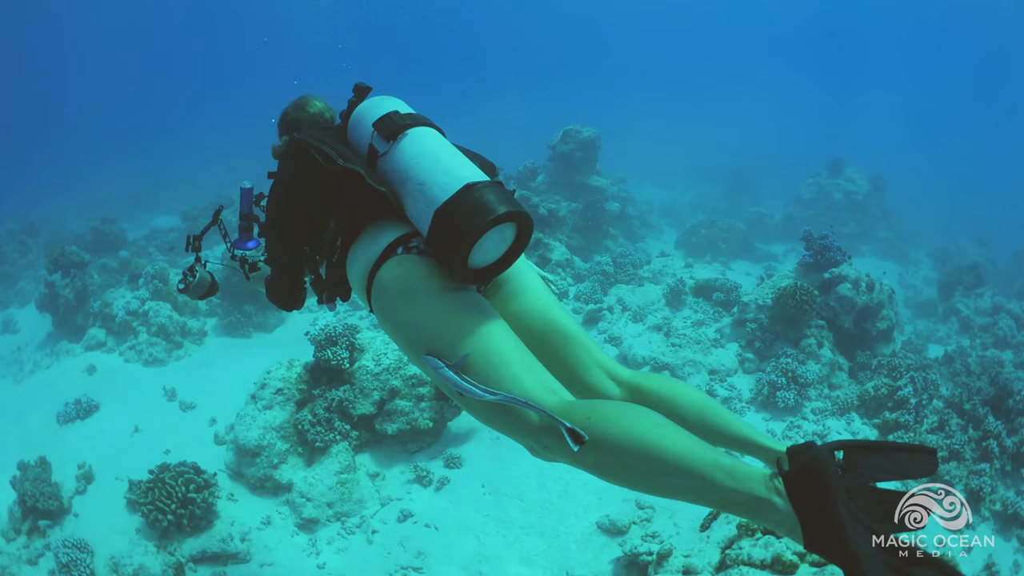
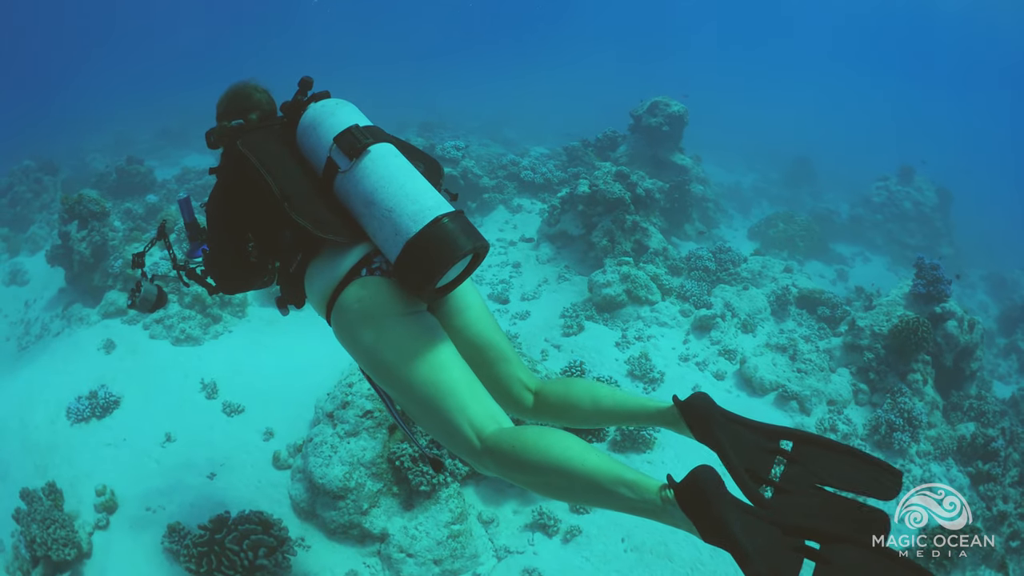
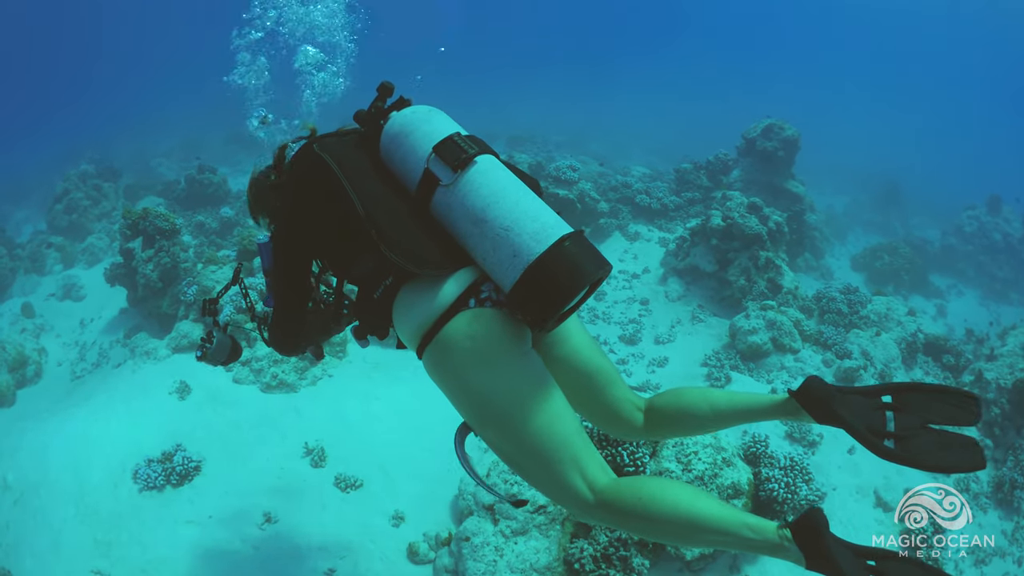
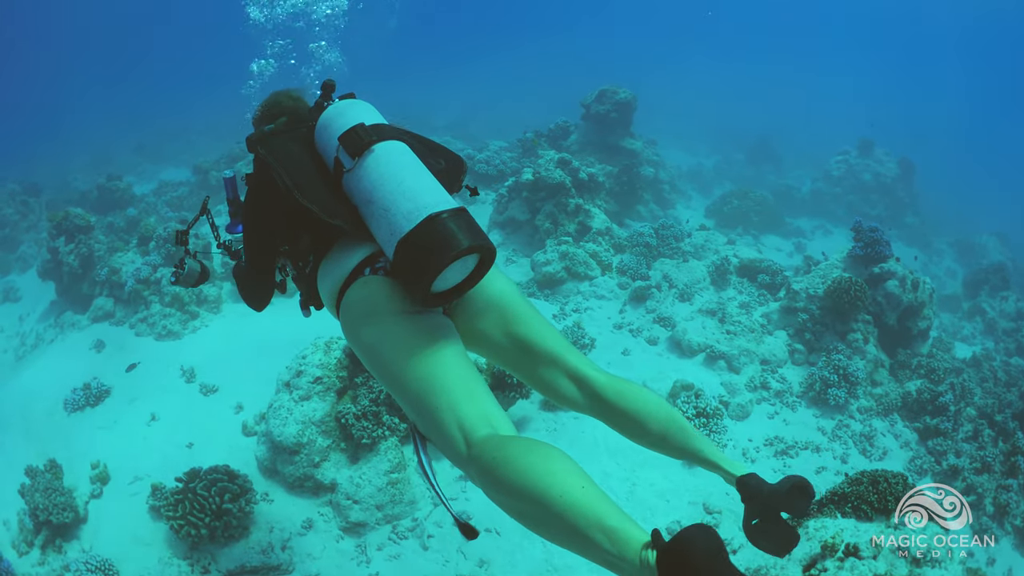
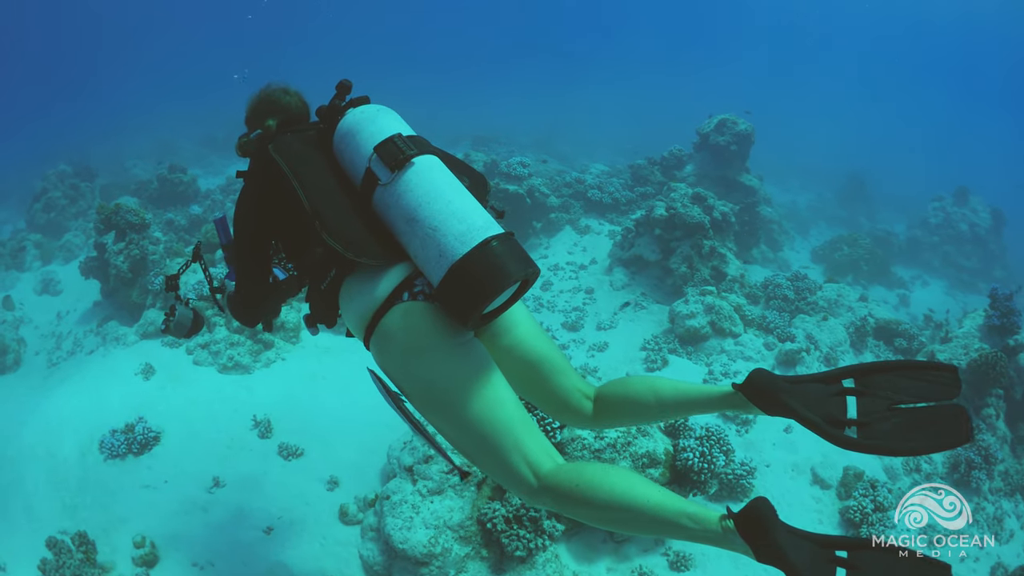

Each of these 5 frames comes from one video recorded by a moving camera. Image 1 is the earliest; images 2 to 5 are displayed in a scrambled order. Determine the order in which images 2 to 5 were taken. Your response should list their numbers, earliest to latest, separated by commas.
4, 2, 5, 3
